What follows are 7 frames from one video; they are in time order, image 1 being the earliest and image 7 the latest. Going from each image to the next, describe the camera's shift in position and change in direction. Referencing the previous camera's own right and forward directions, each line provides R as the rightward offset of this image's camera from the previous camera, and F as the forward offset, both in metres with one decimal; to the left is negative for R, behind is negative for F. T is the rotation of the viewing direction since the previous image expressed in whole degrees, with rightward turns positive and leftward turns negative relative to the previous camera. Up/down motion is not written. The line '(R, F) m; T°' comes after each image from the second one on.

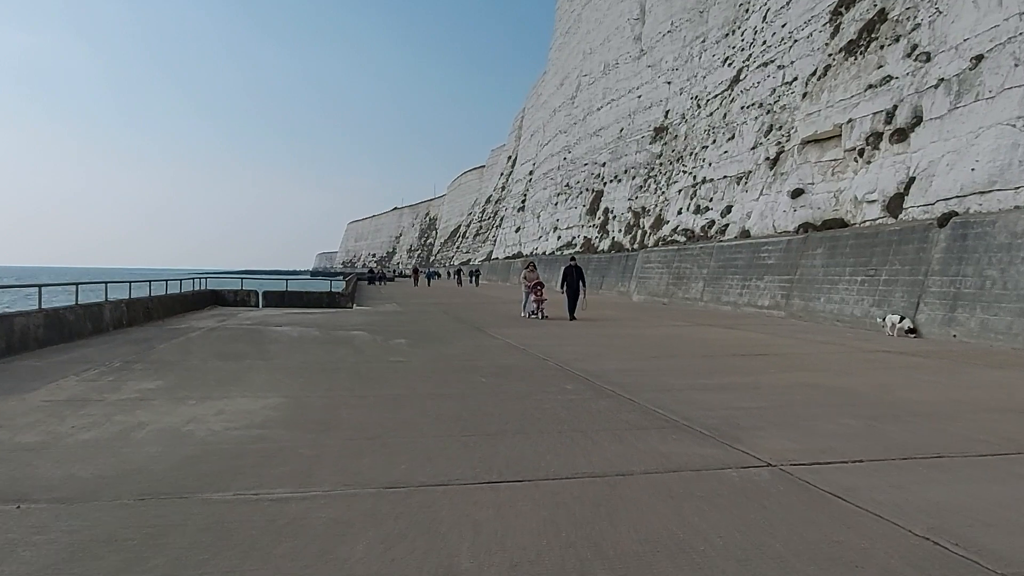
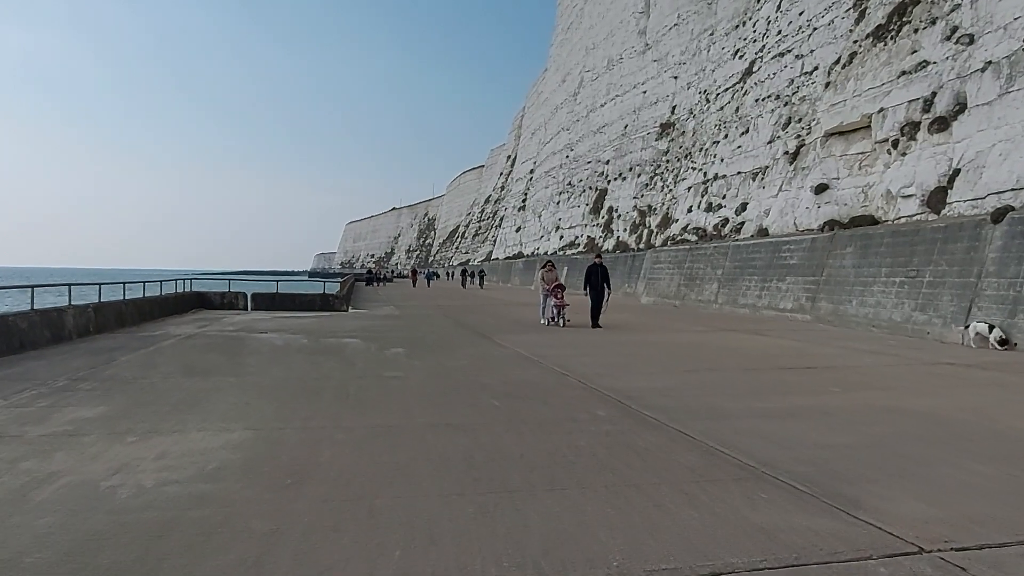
(-0.2, +1.4) m; 0°
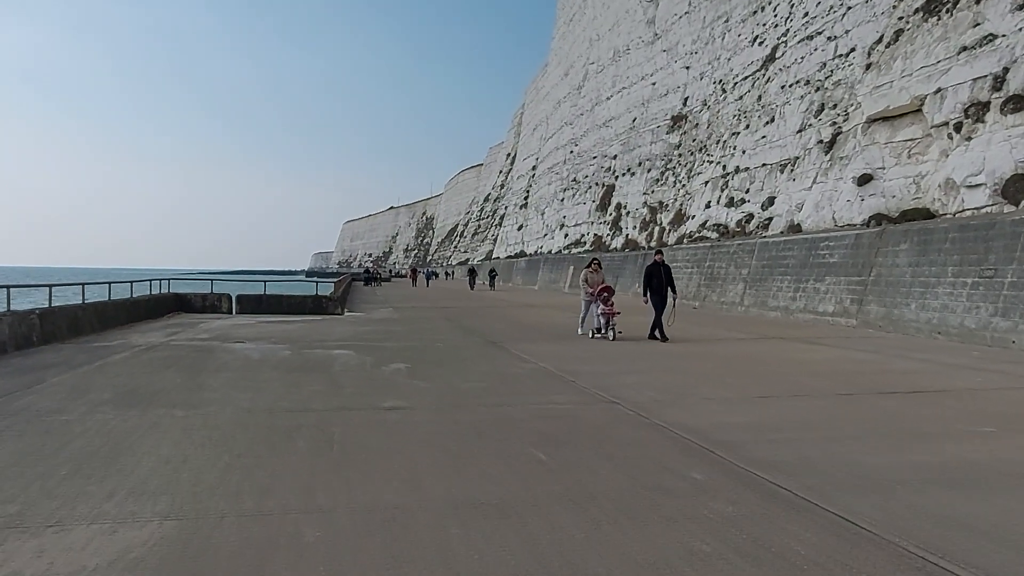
(-0.3, +2.1) m; 0°
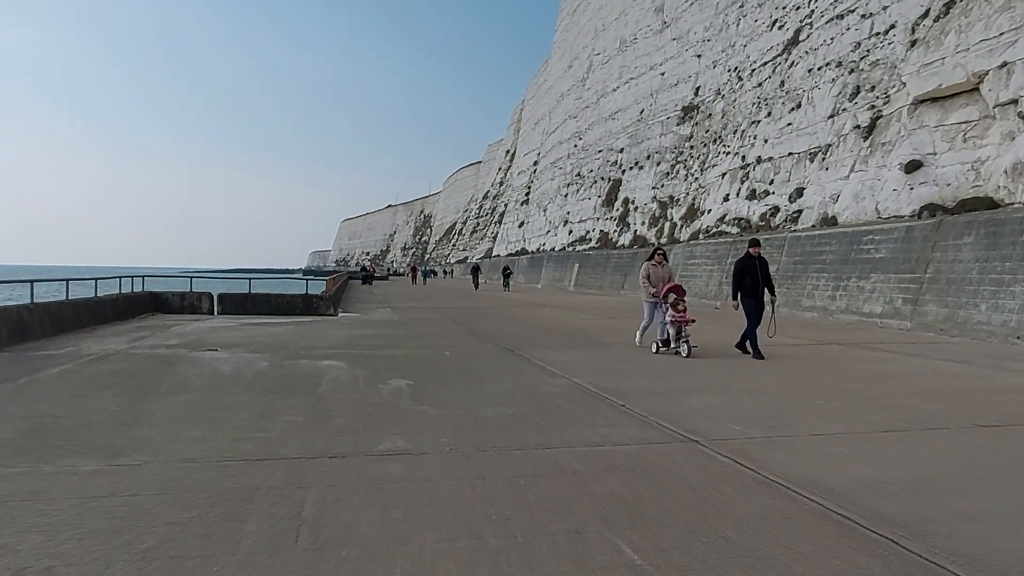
(-0.3, +1.9) m; 0°
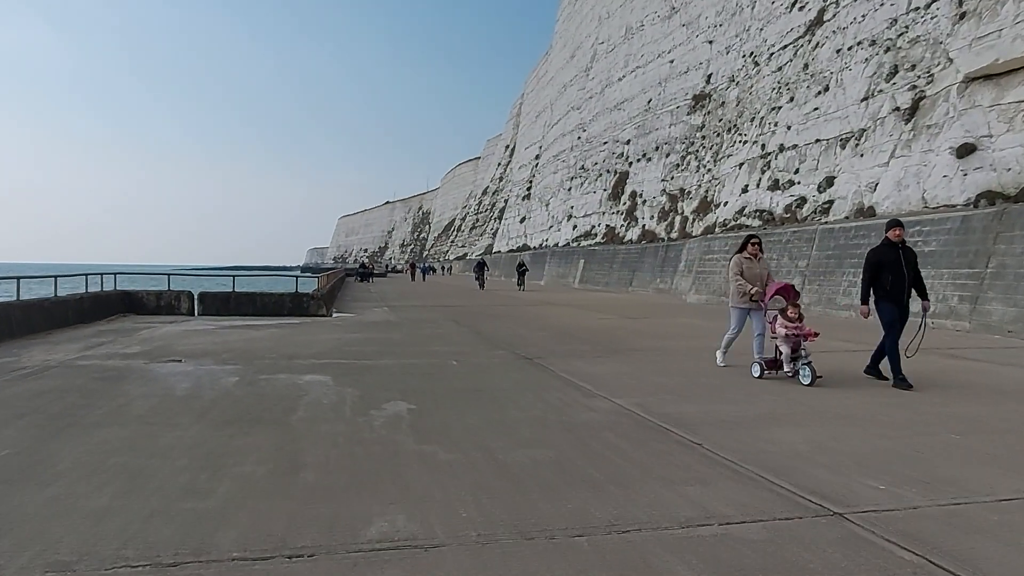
(-0.2, +1.7) m; 0°
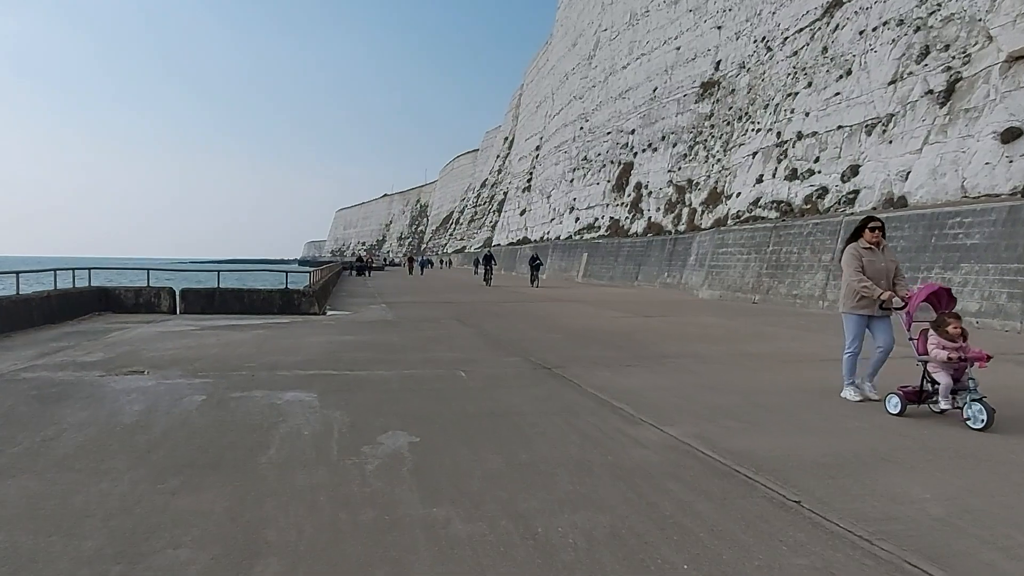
(-0.2, +1.2) m; 0°
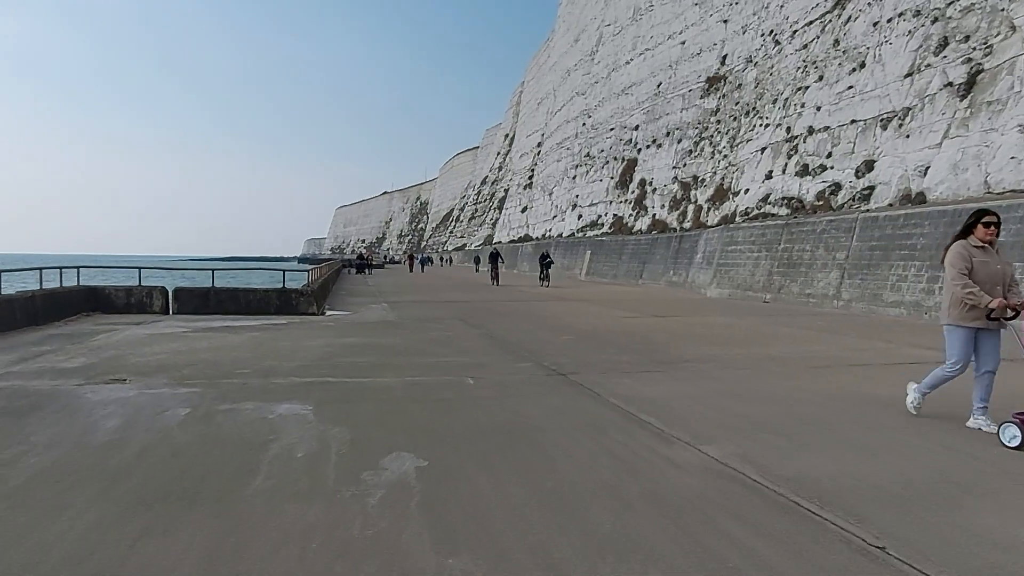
(-0.1, +0.6) m; 0°
